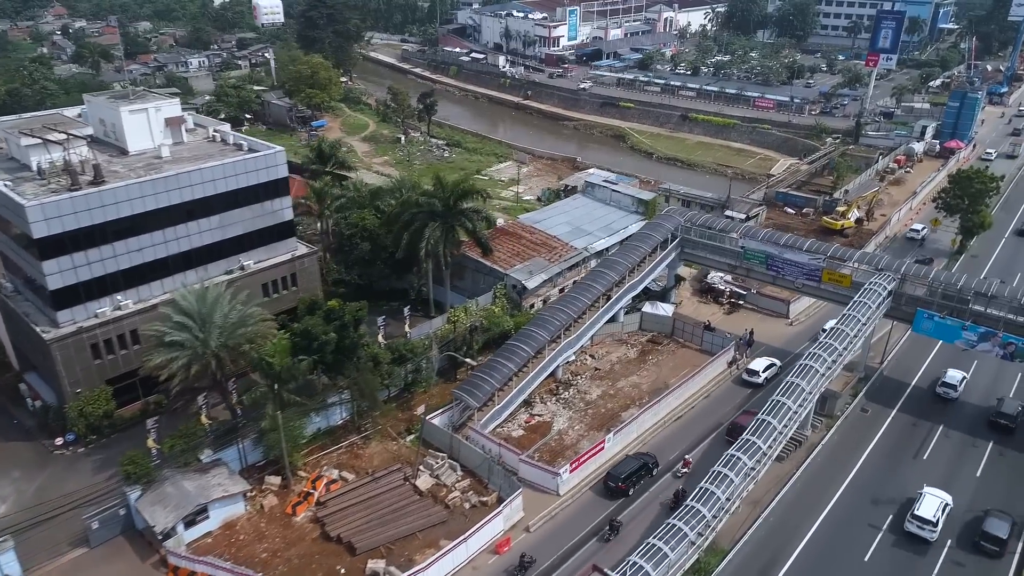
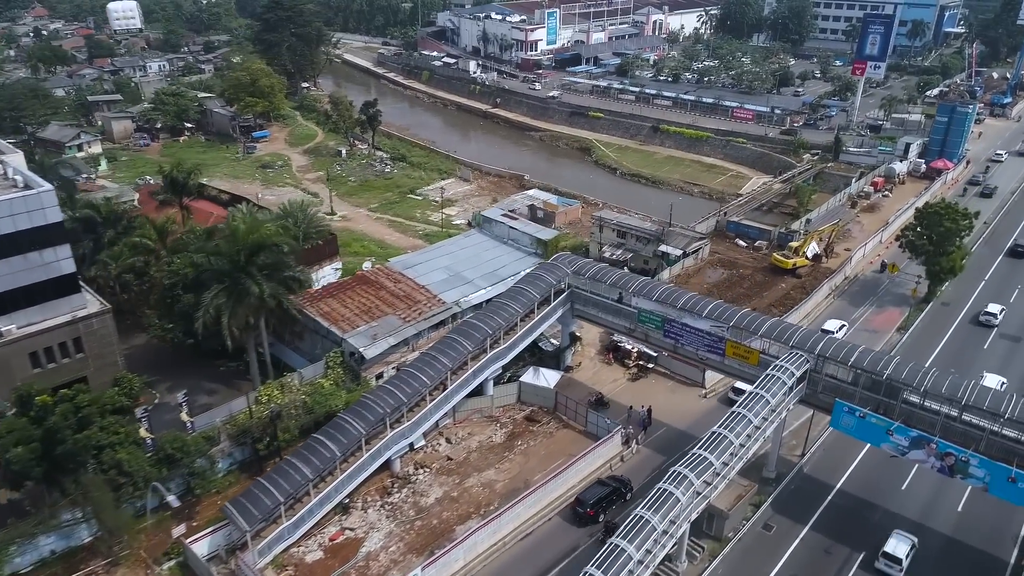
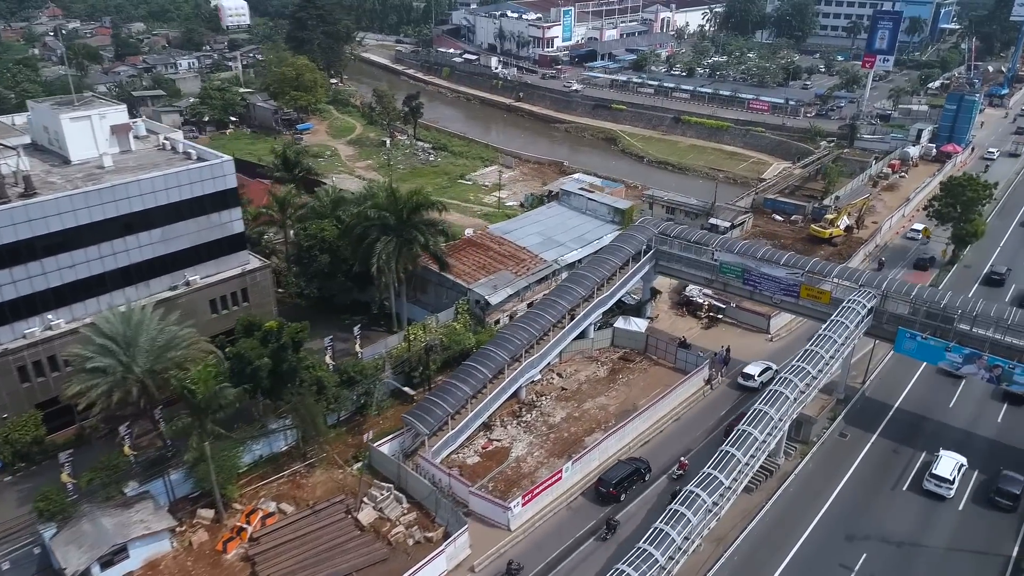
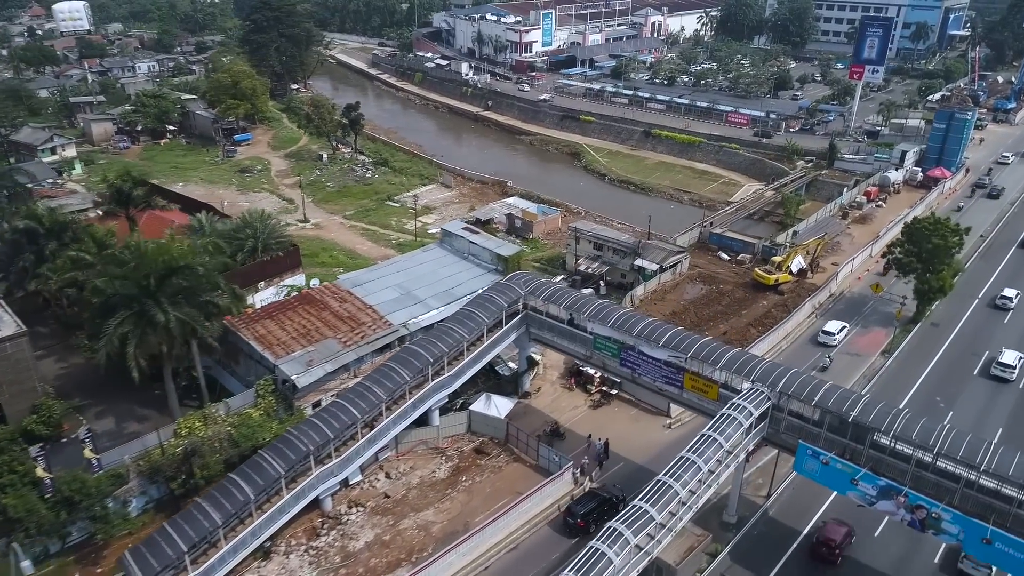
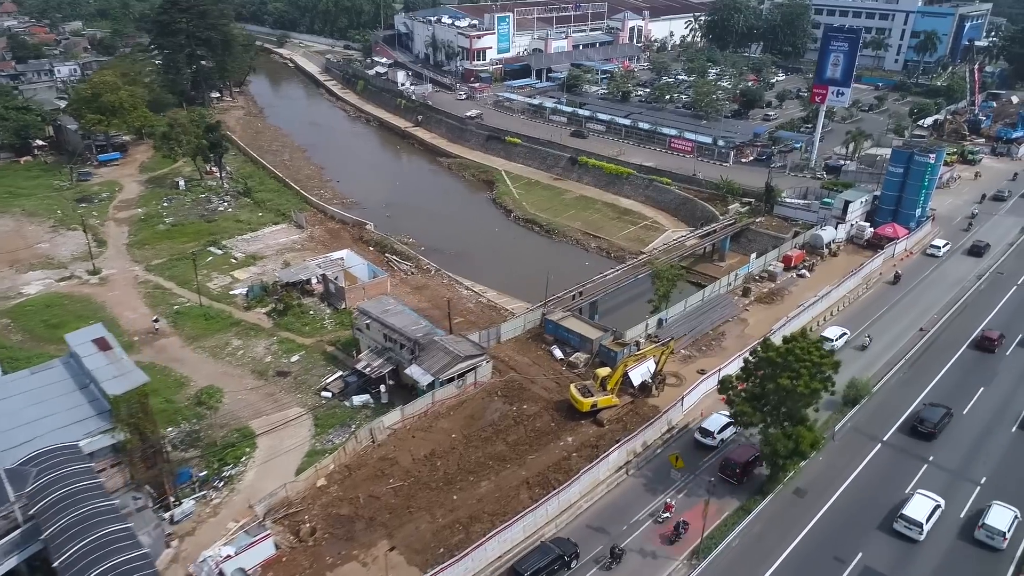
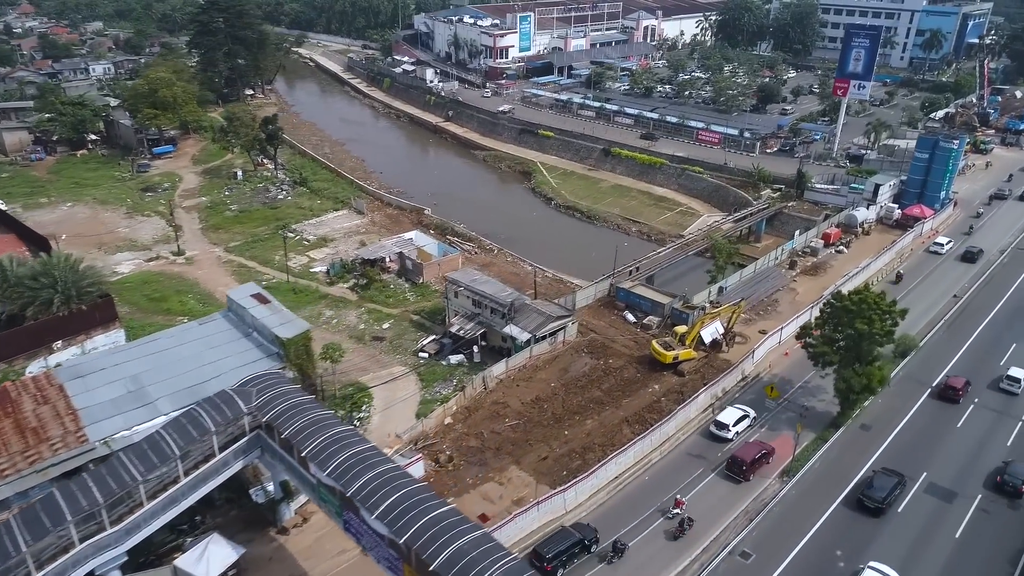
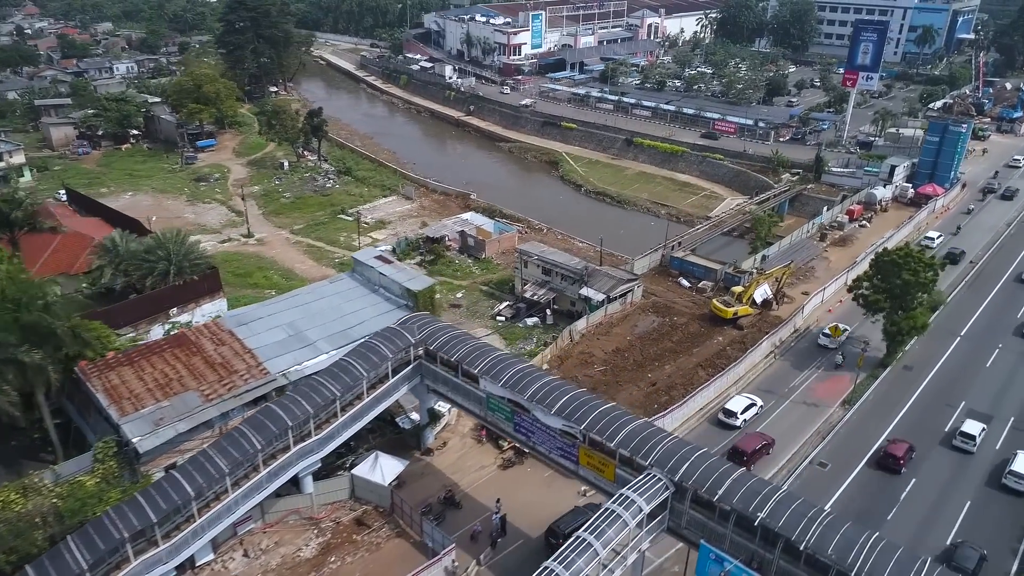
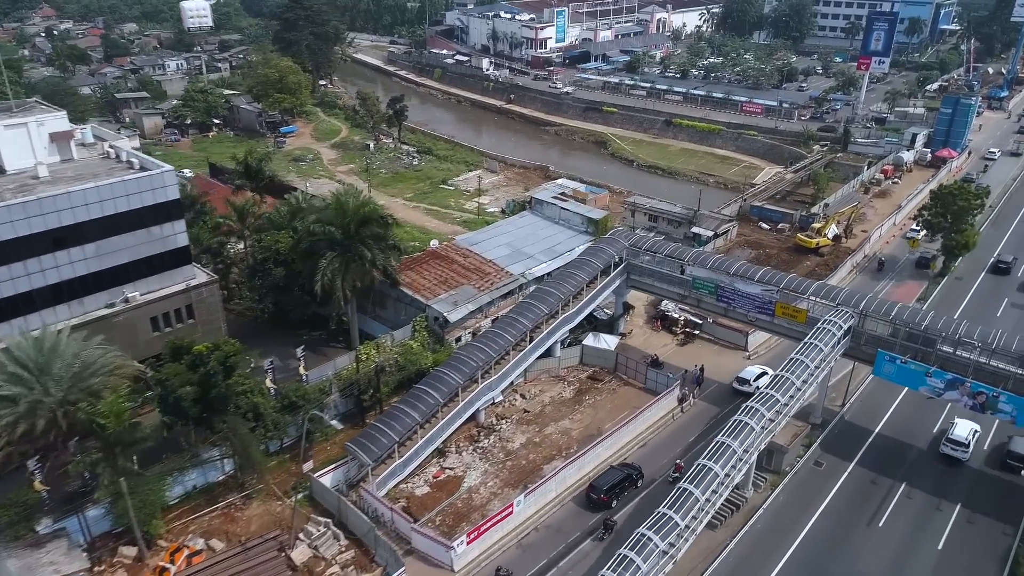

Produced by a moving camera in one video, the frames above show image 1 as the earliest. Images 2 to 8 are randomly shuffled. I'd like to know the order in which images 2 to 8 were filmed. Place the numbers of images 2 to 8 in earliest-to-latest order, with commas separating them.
3, 8, 2, 4, 7, 6, 5
